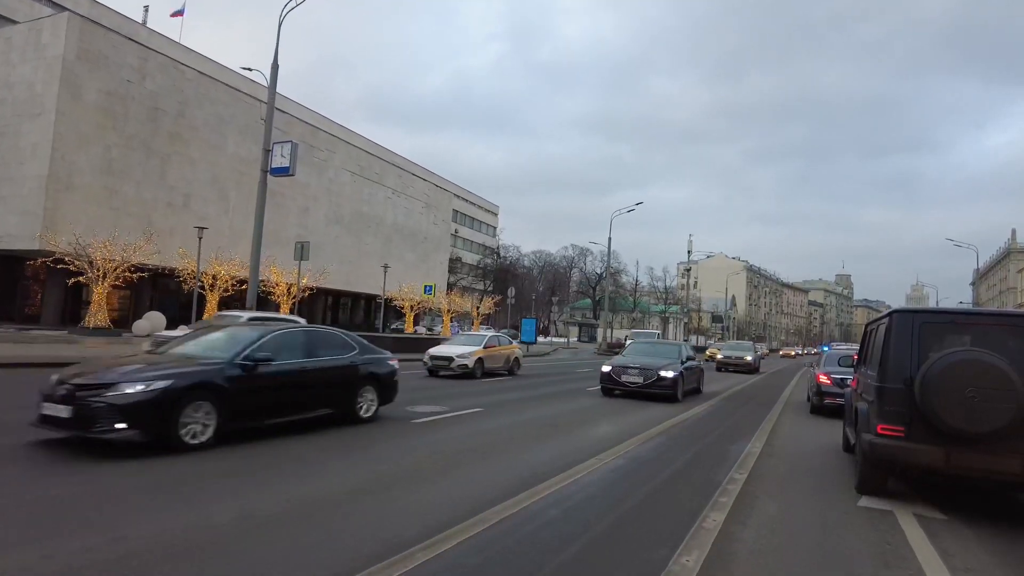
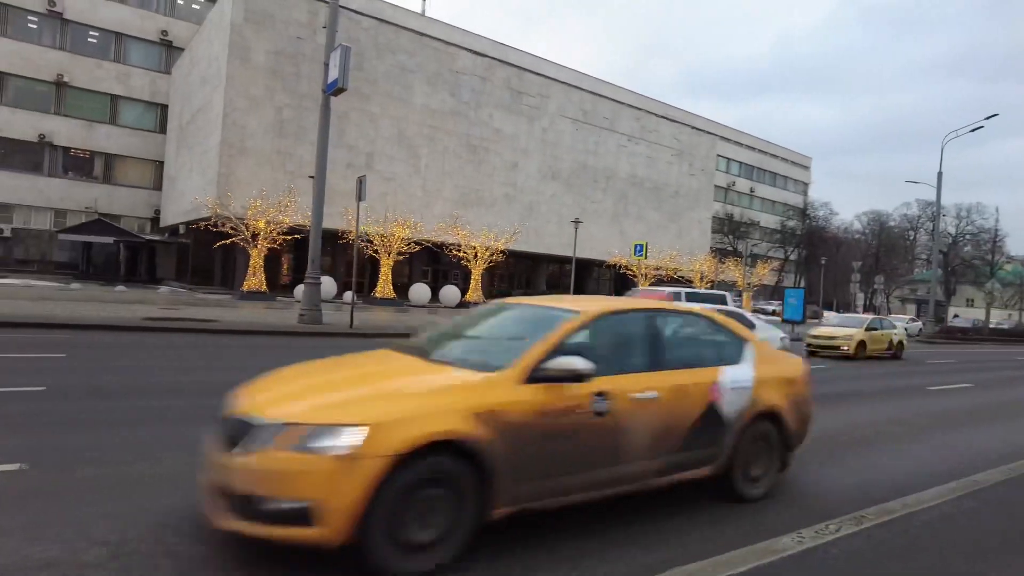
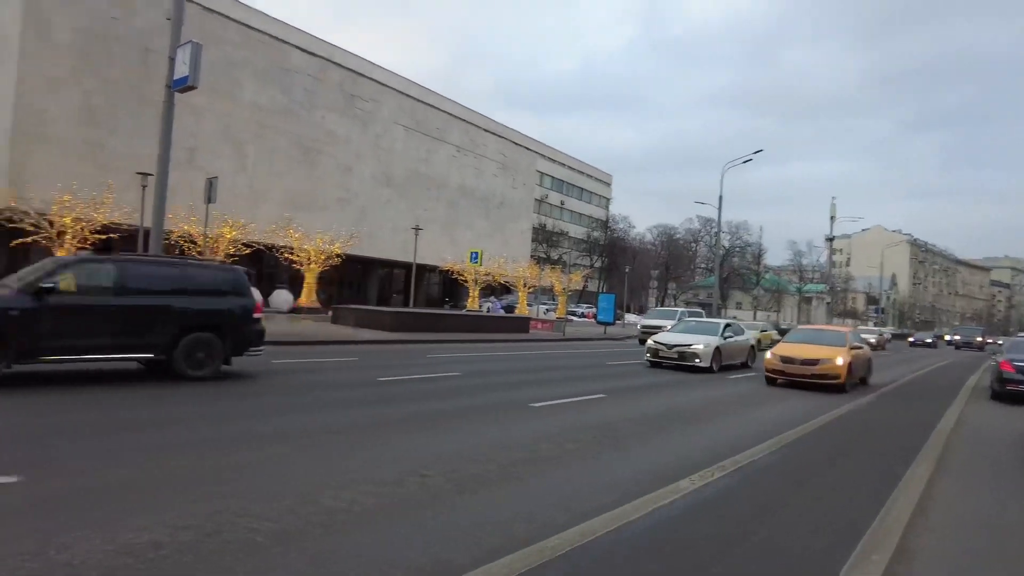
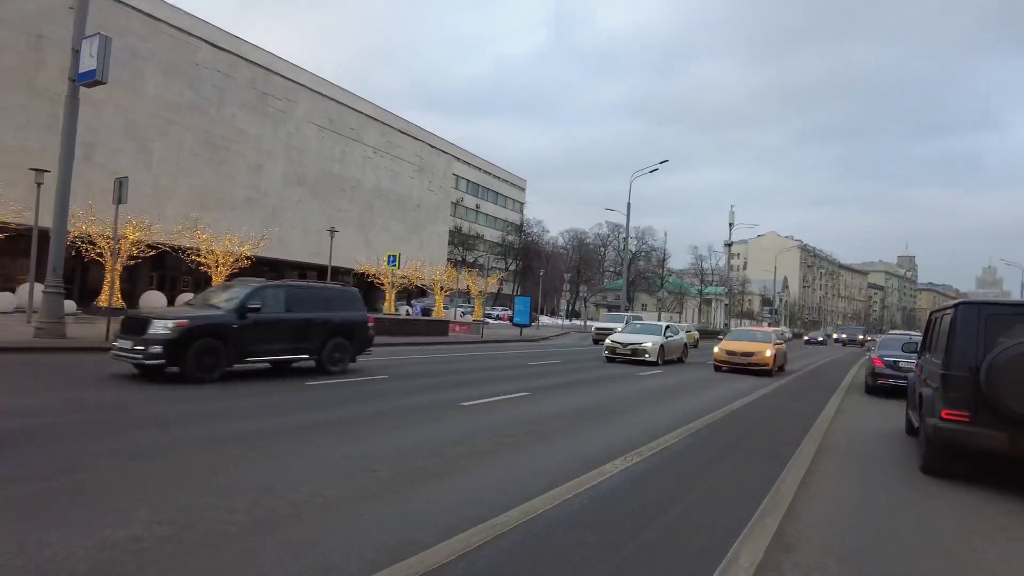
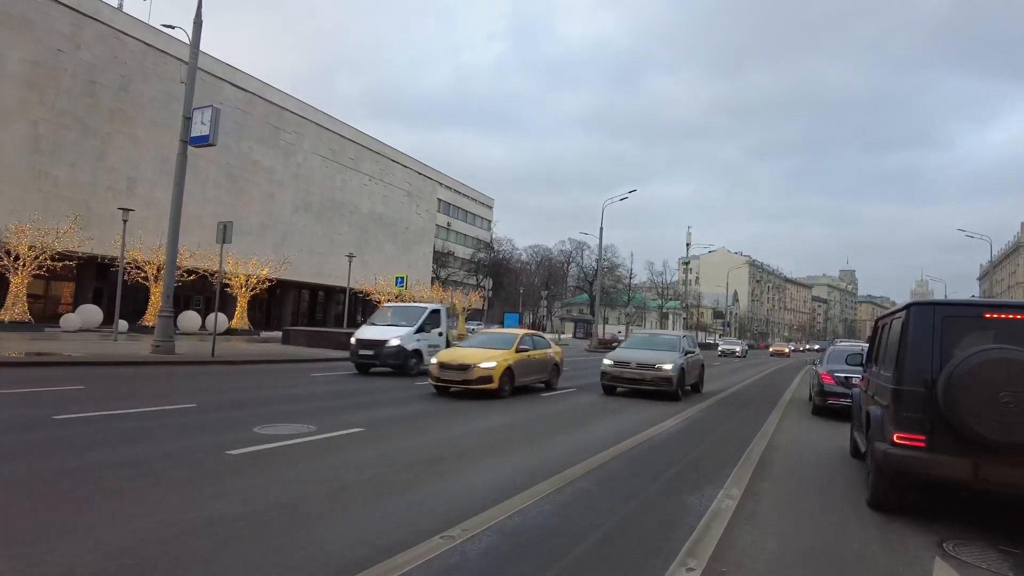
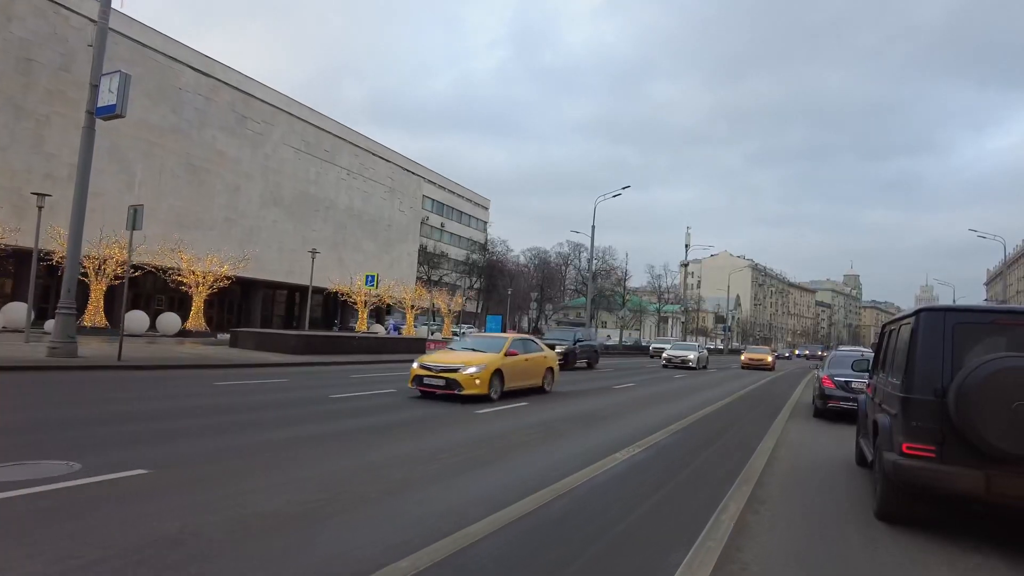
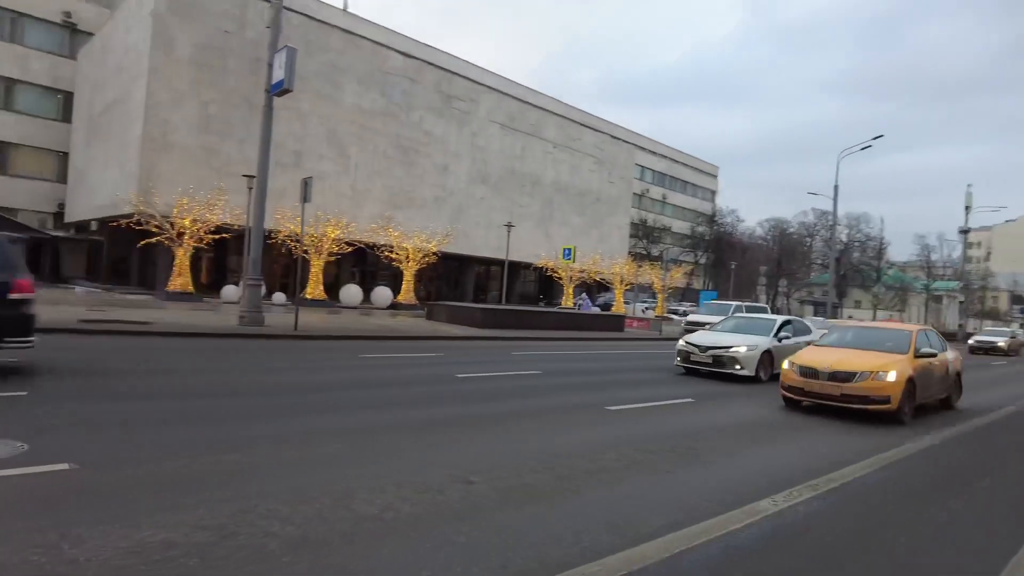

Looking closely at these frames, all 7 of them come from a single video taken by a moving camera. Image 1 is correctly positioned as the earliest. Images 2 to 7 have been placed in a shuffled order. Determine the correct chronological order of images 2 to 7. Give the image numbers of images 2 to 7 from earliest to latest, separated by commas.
5, 6, 4, 3, 7, 2
